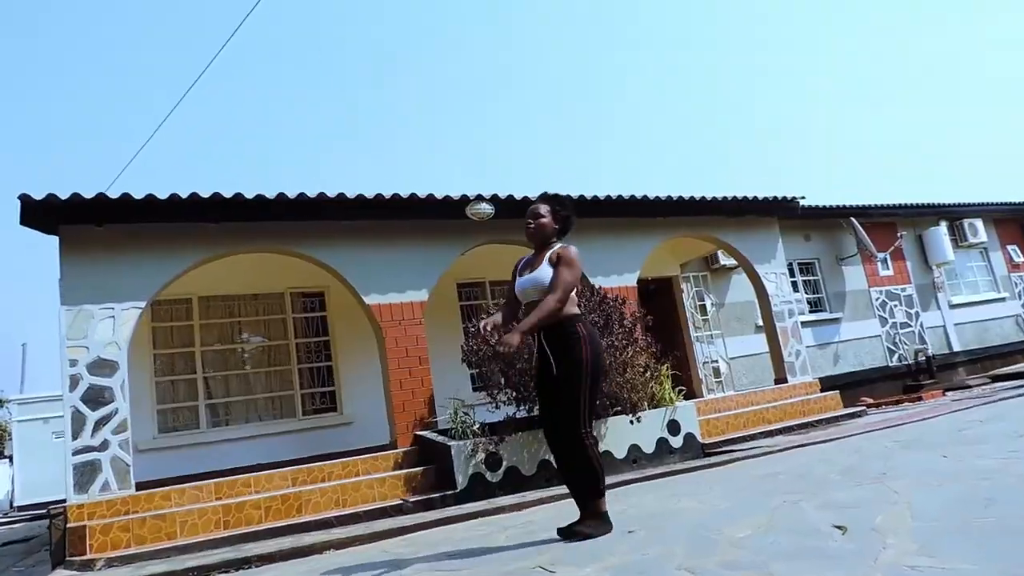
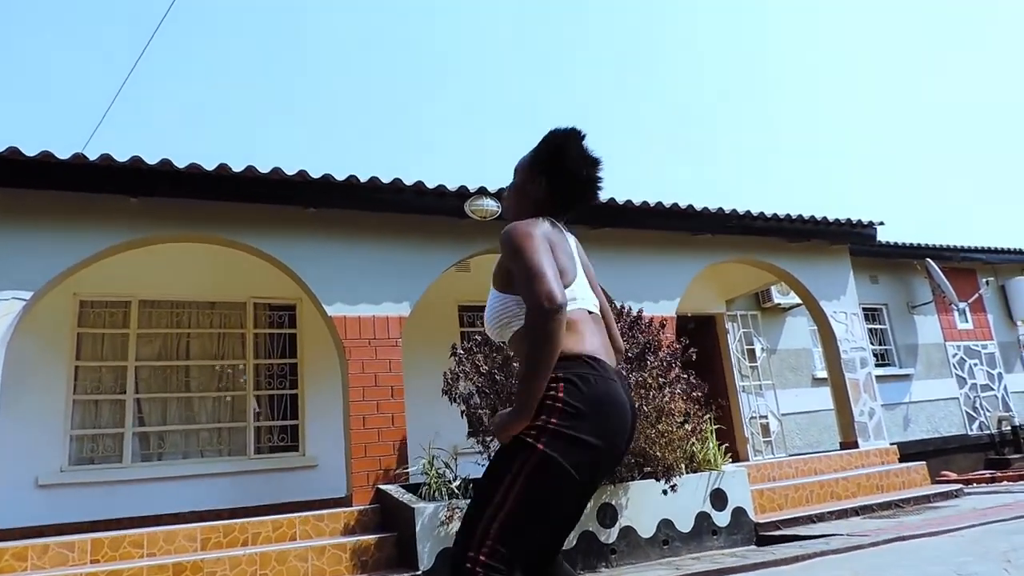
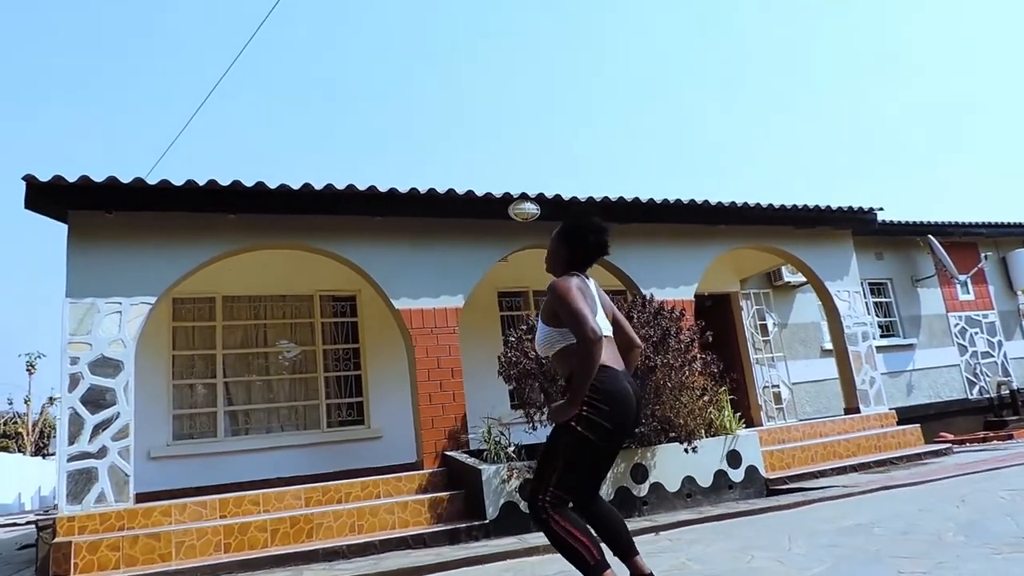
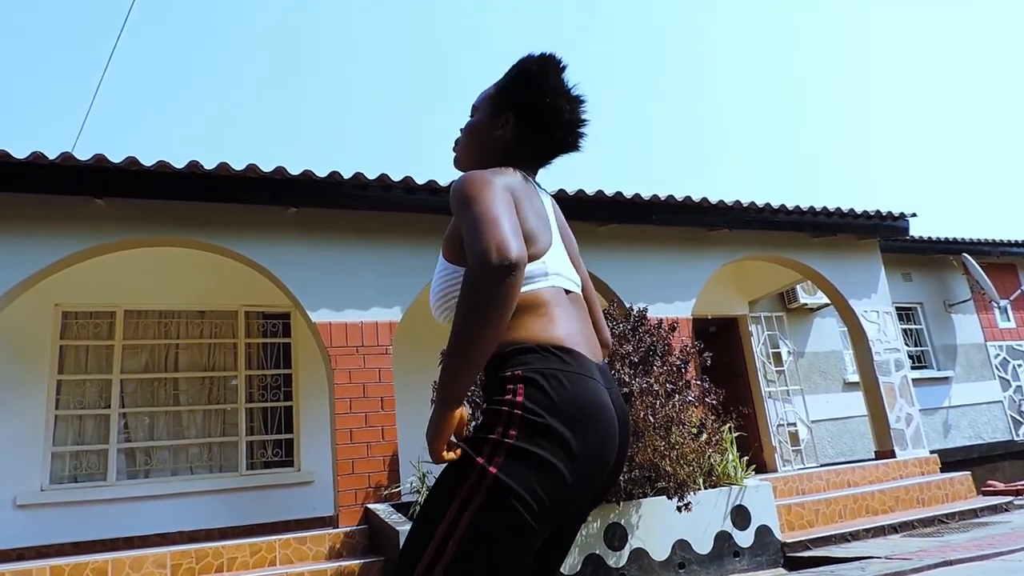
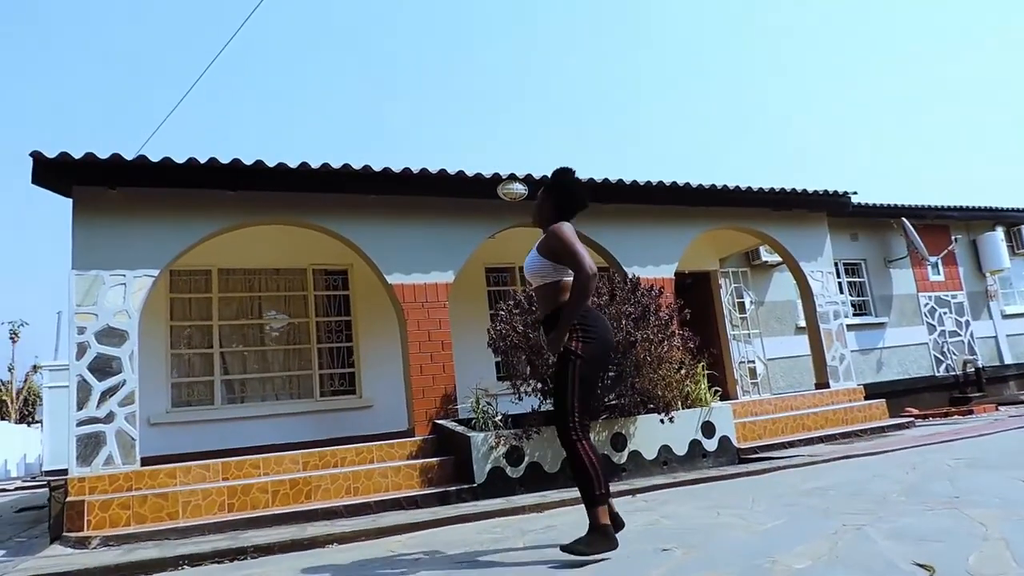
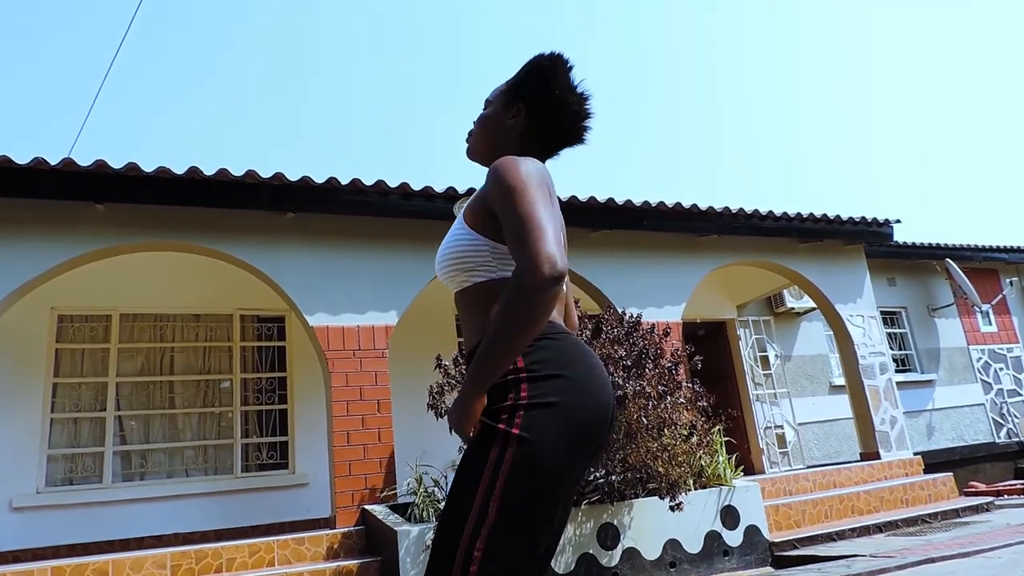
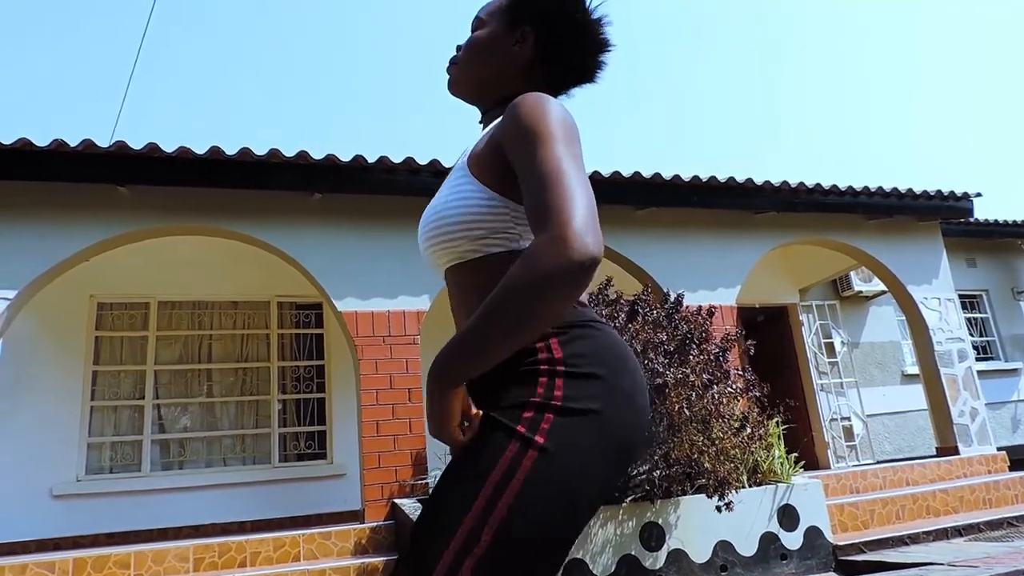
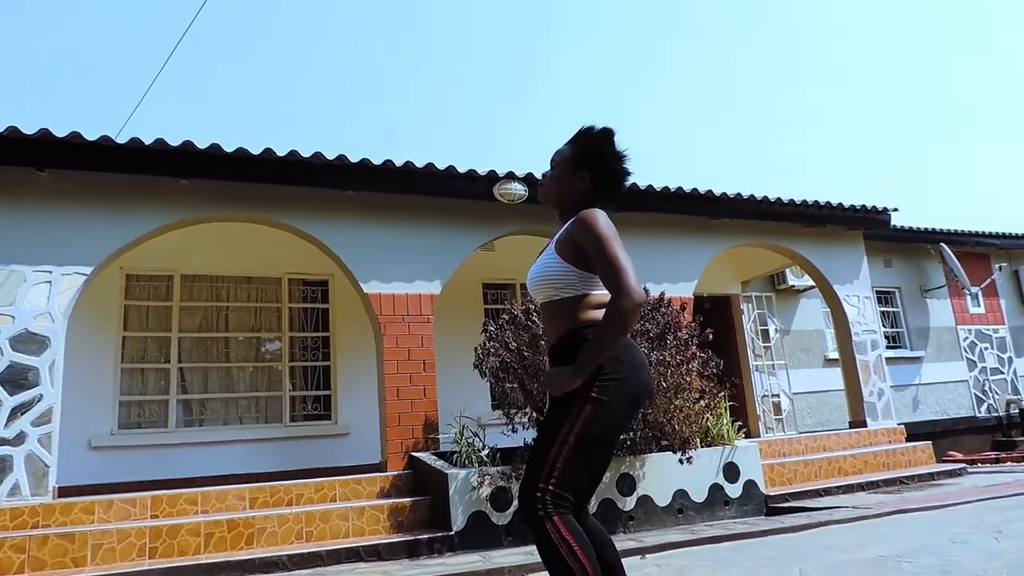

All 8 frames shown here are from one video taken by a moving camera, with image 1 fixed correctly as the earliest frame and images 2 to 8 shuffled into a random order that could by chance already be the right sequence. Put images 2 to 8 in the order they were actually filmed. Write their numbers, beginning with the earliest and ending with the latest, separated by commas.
5, 3, 8, 2, 6, 4, 7
